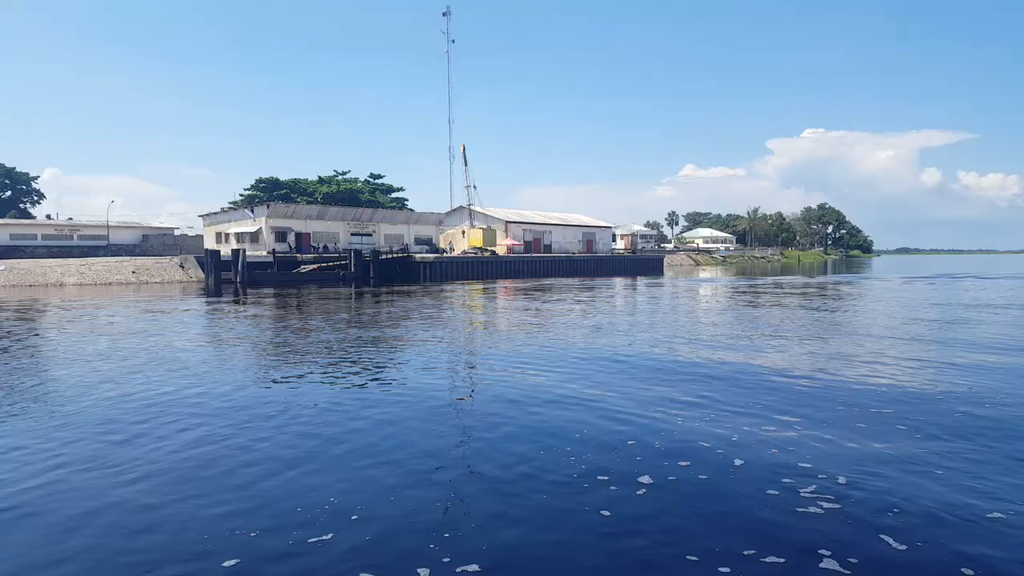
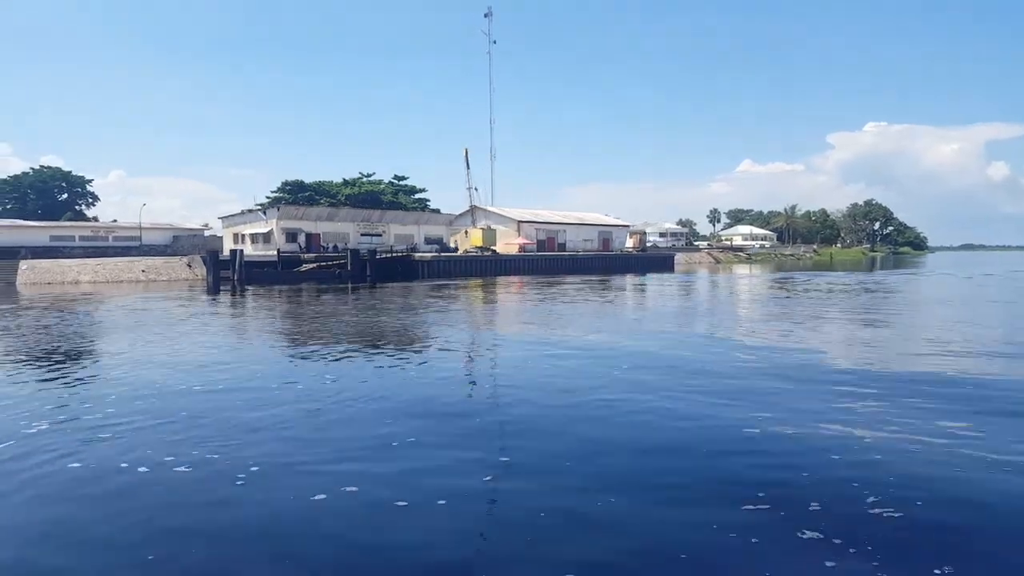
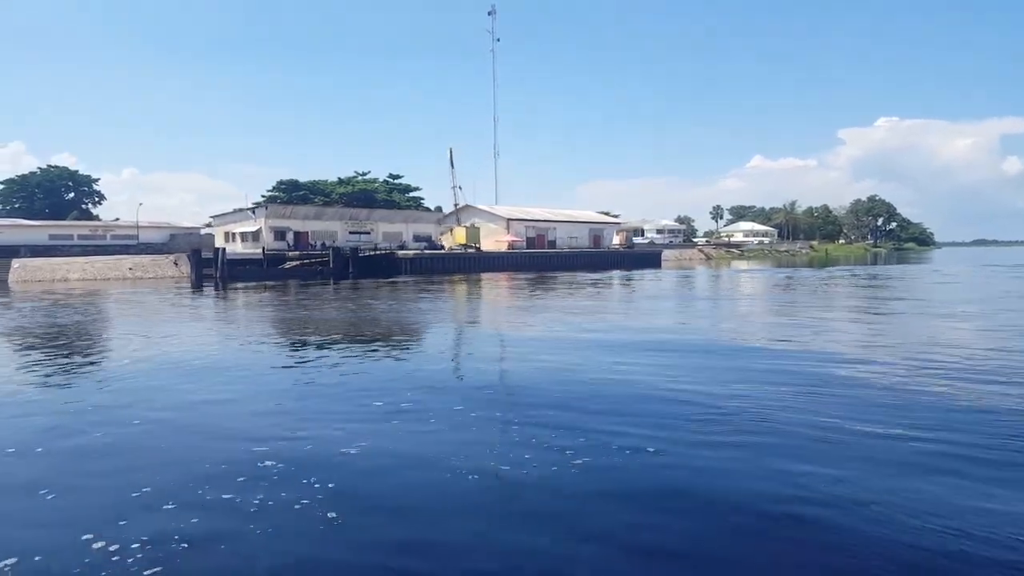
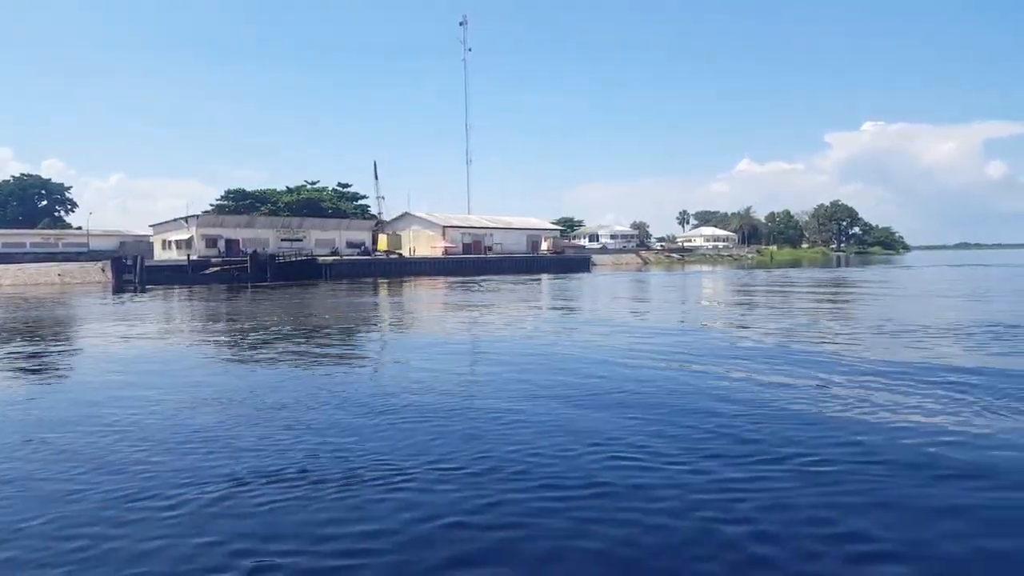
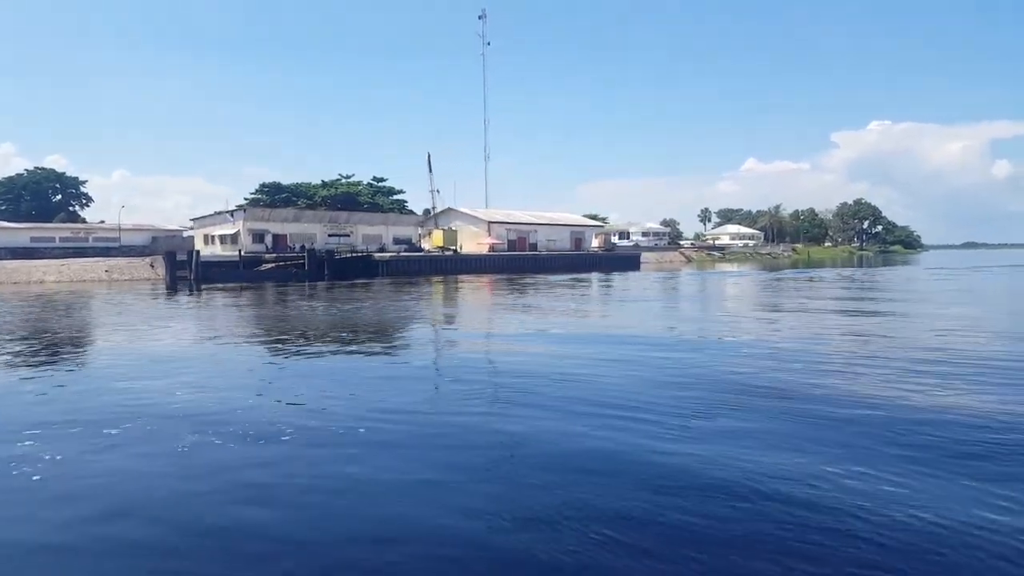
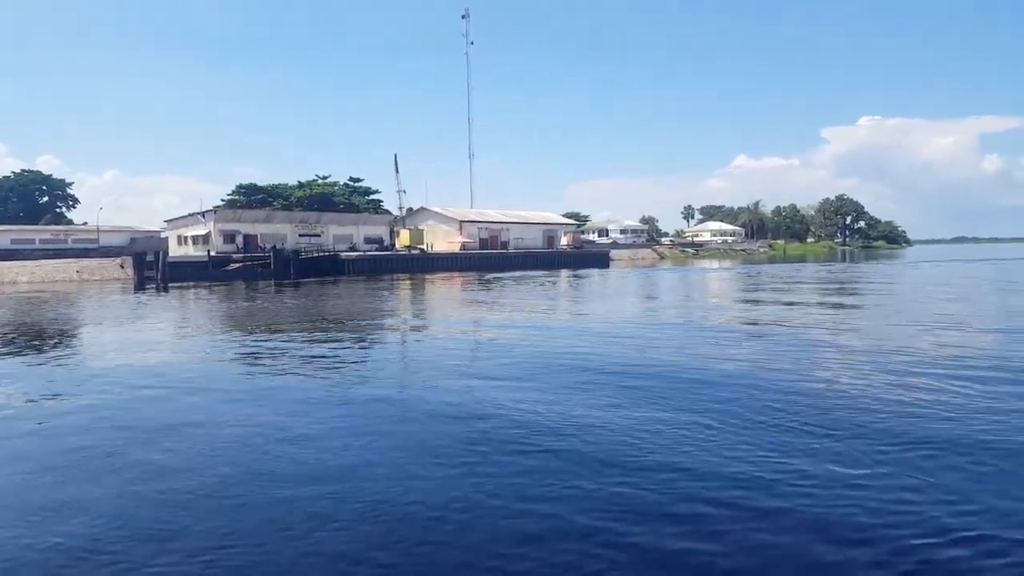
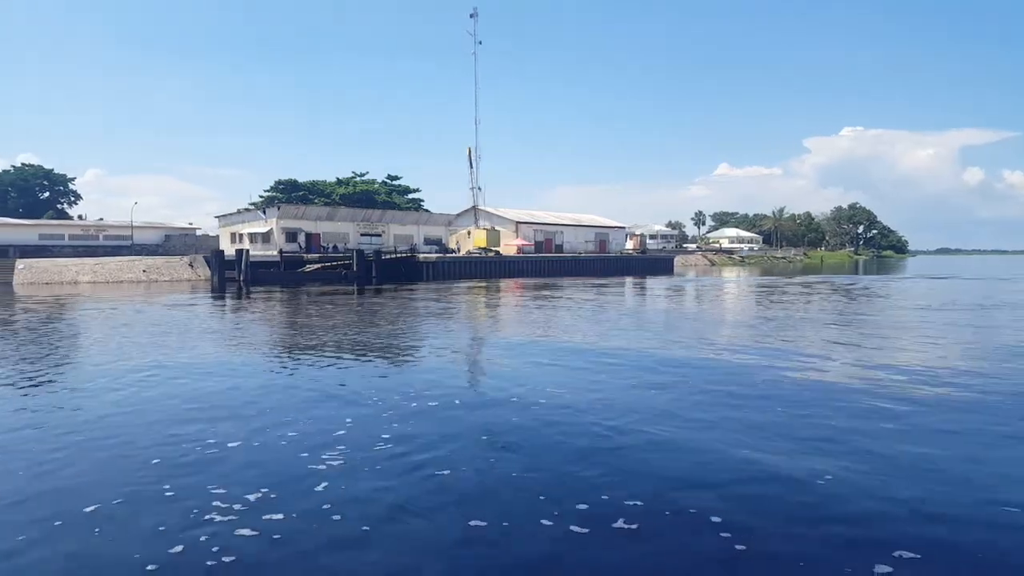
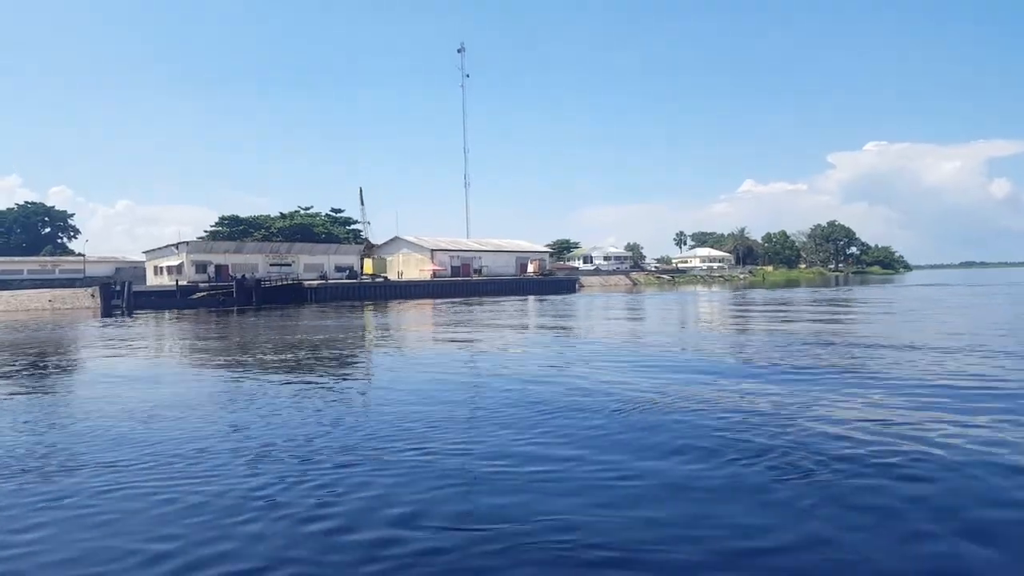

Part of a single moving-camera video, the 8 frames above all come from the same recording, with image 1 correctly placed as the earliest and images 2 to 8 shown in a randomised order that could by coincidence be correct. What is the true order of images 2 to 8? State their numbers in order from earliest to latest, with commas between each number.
7, 2, 3, 5, 6, 4, 8
